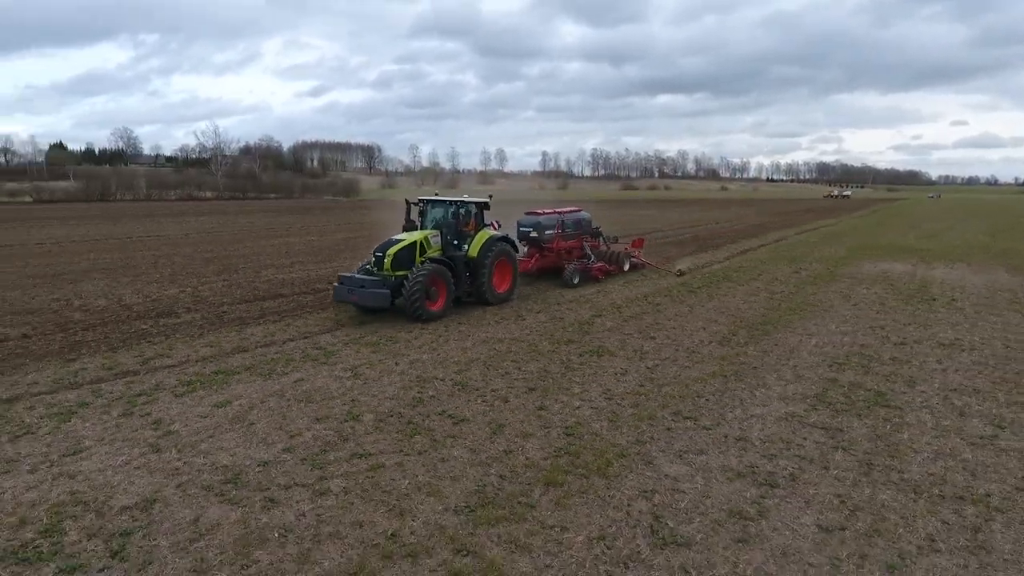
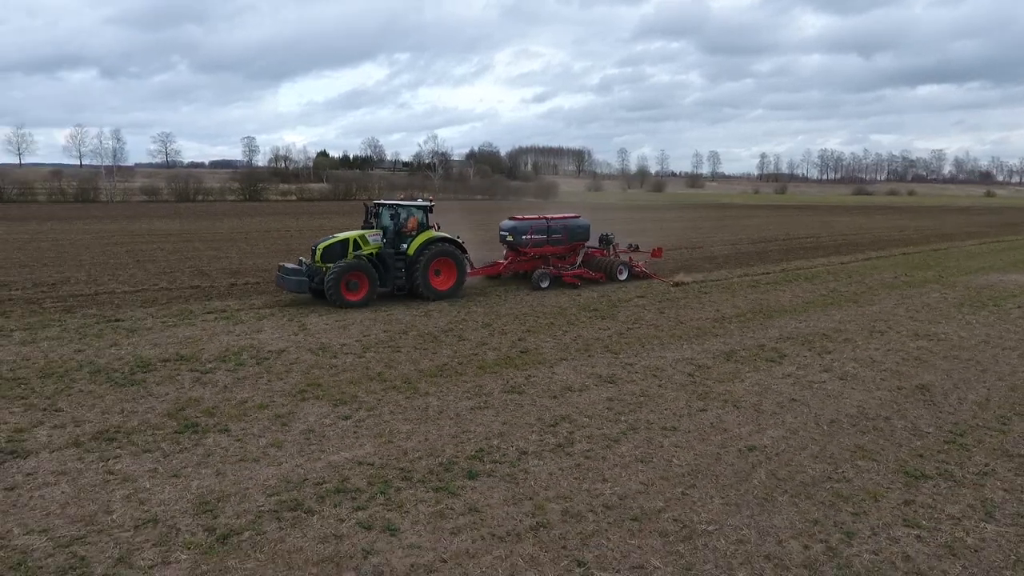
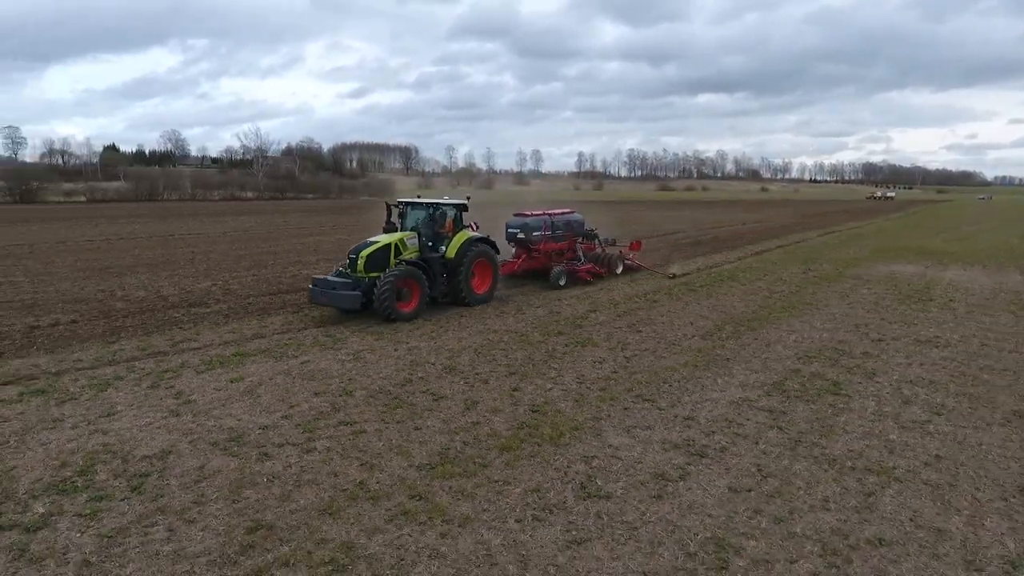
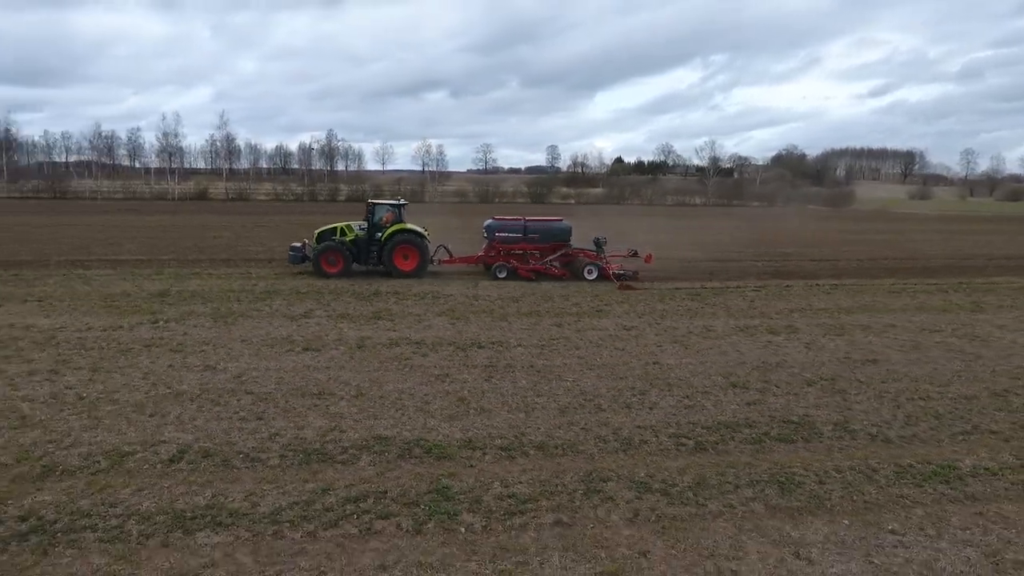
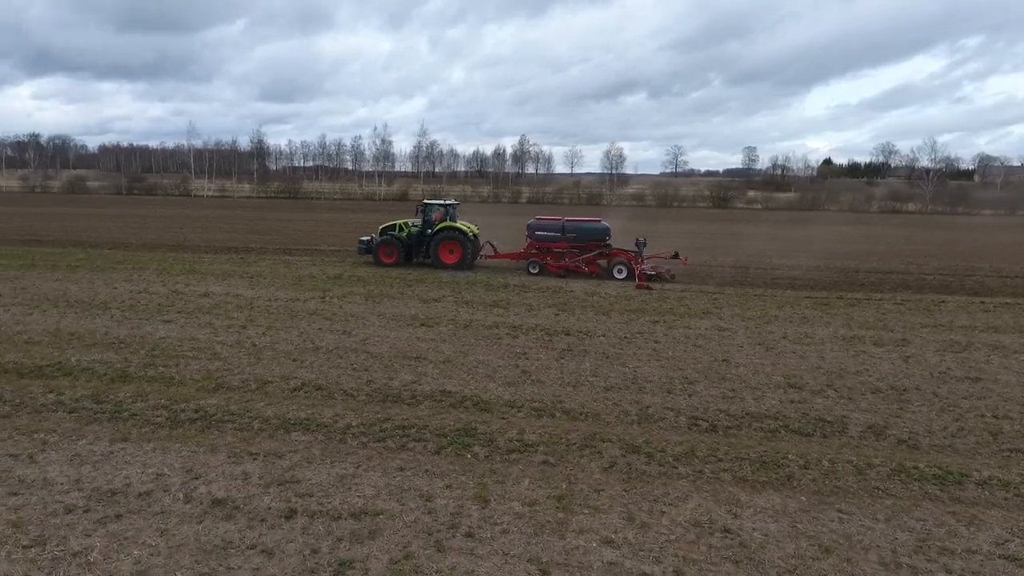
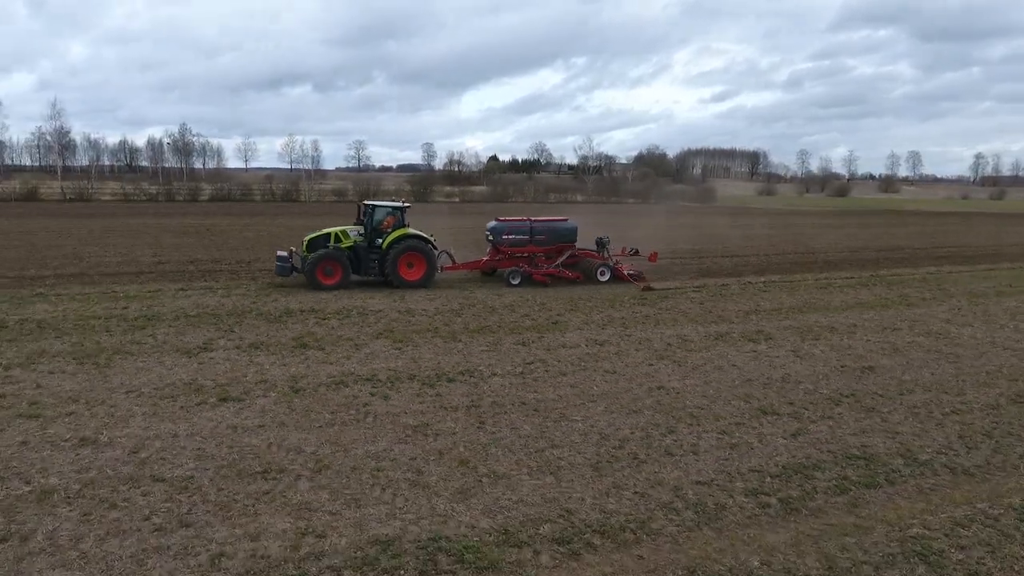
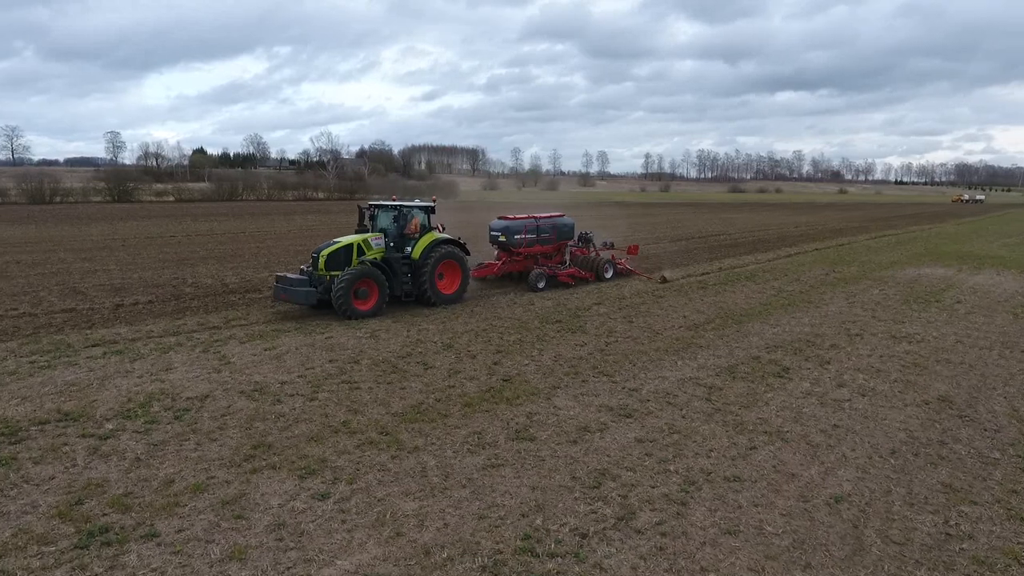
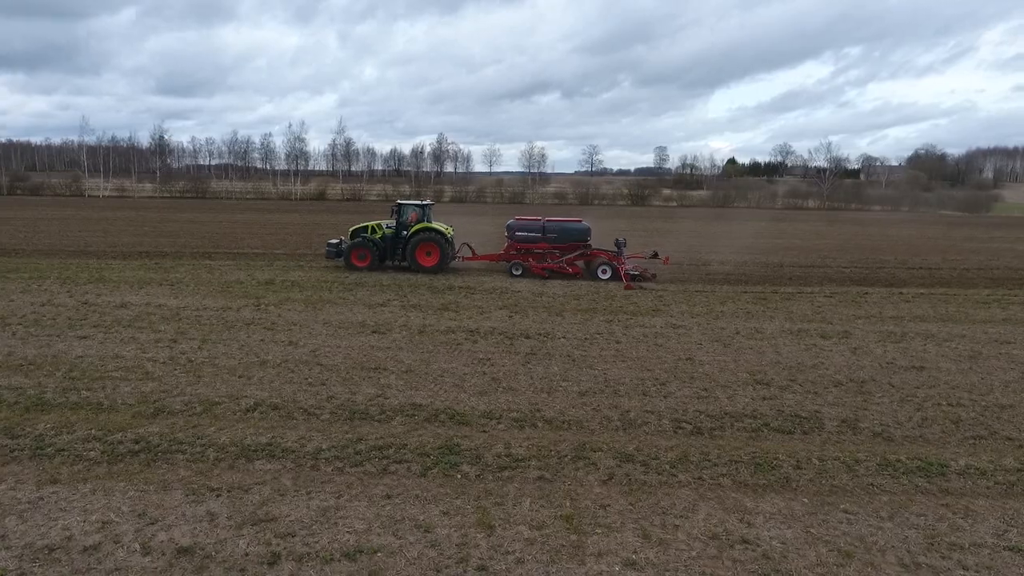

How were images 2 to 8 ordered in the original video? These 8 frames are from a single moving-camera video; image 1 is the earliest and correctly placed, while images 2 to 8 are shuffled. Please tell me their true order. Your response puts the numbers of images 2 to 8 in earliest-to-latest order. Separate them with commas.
3, 7, 2, 6, 4, 8, 5
